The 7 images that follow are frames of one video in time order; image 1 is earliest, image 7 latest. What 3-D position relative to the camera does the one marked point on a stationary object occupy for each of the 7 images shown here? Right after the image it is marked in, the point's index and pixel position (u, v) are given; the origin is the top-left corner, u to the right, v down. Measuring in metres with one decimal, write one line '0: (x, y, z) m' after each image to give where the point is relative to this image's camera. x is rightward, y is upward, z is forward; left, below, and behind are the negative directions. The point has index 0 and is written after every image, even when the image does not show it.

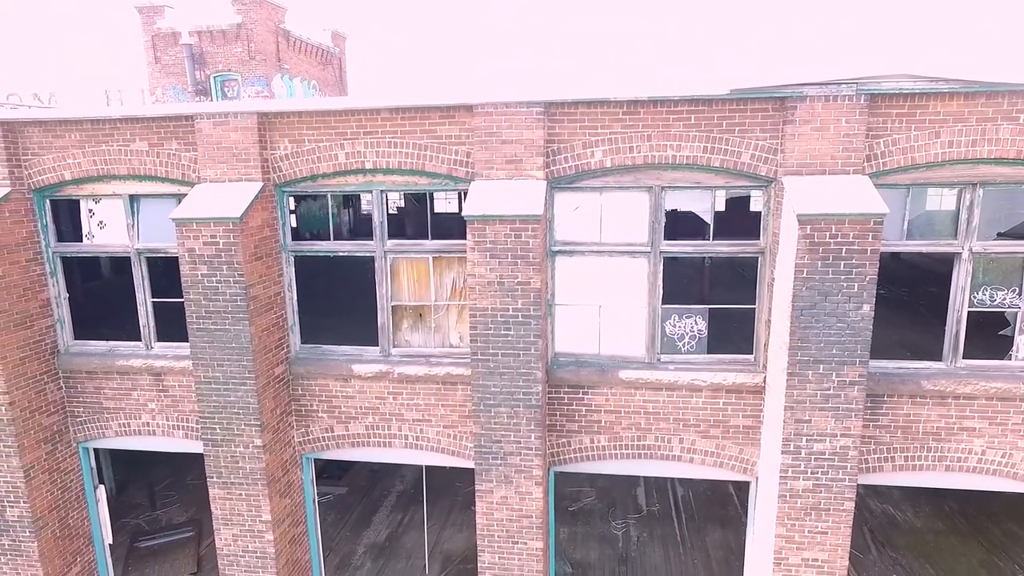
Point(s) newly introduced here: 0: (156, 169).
0: (-3.8, +1.3, +6.5) m
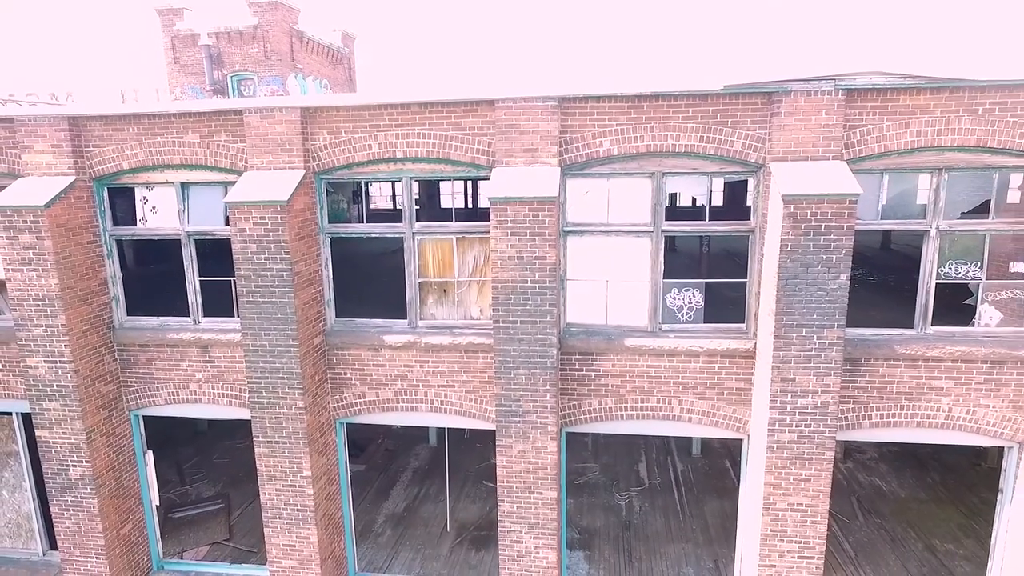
0: (-3.7, +1.5, +7.2) m
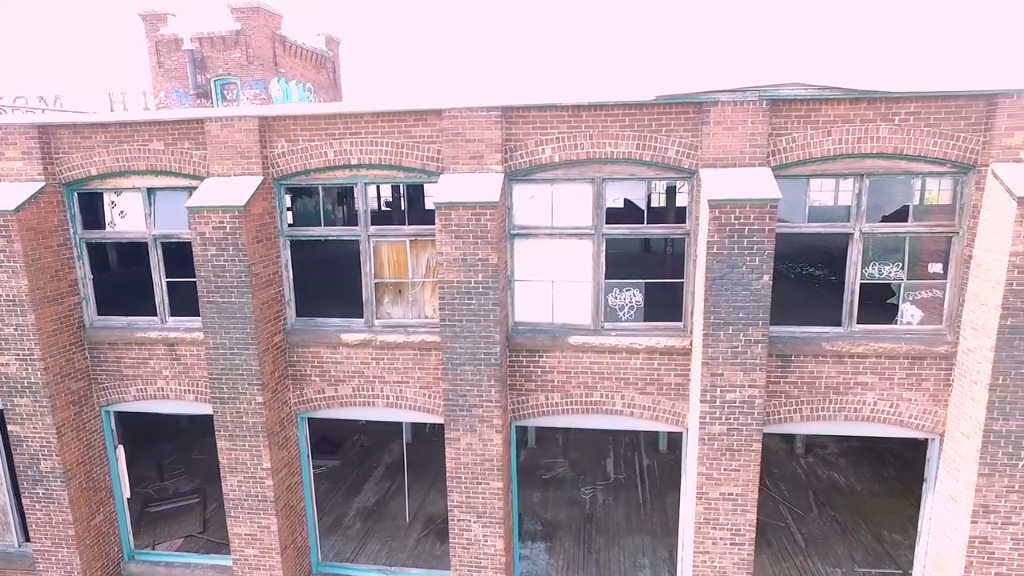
0: (-4.3, +1.5, +7.5) m
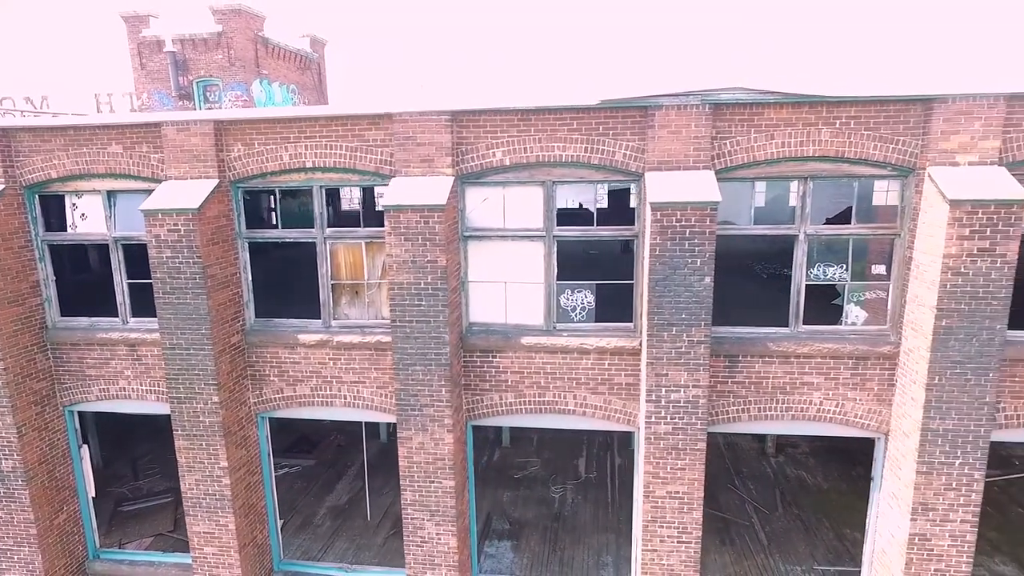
0: (-4.9, +1.5, +7.6) m
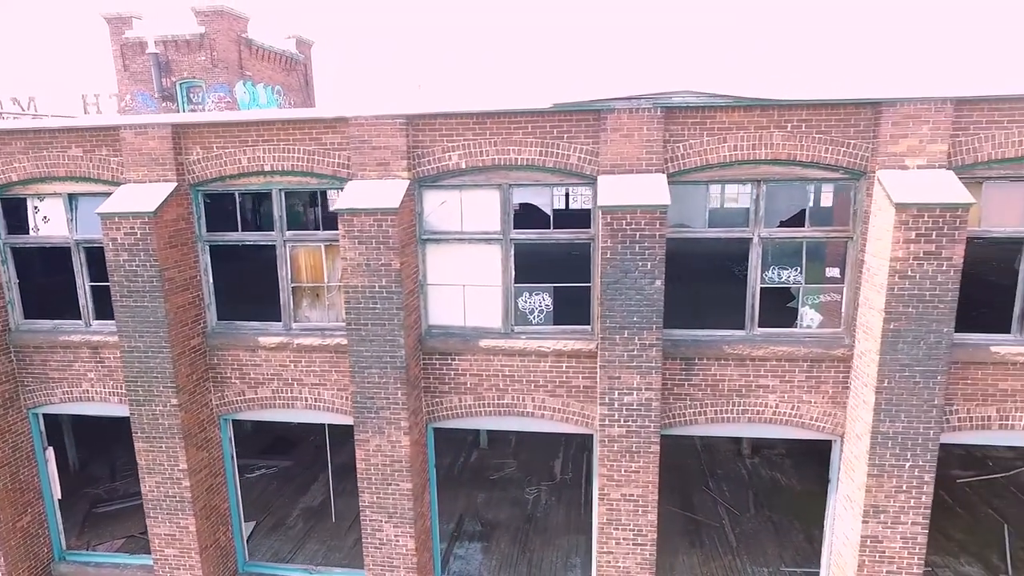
0: (-5.4, +1.5, +7.7) m
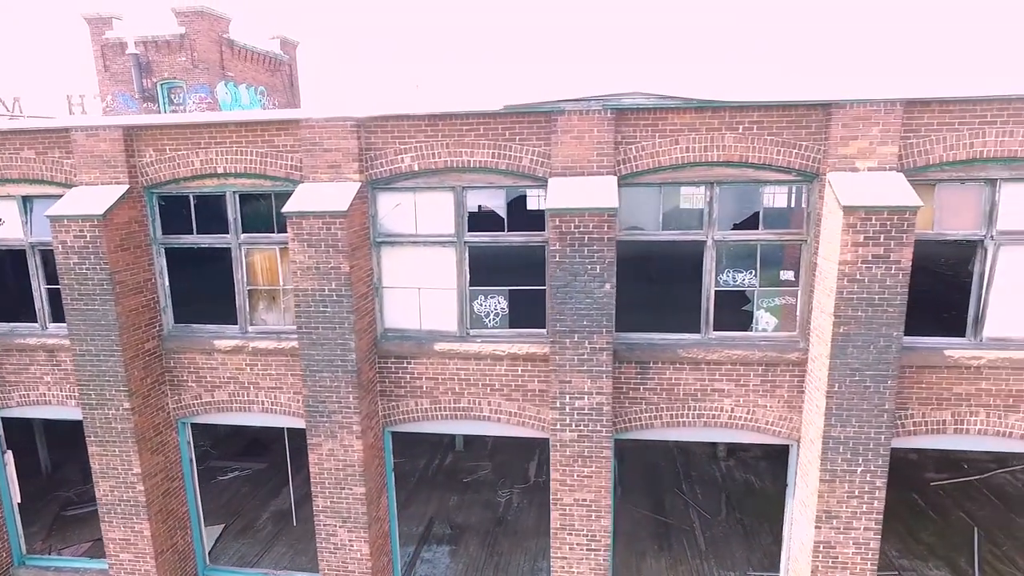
0: (-5.9, +1.4, +7.6) m
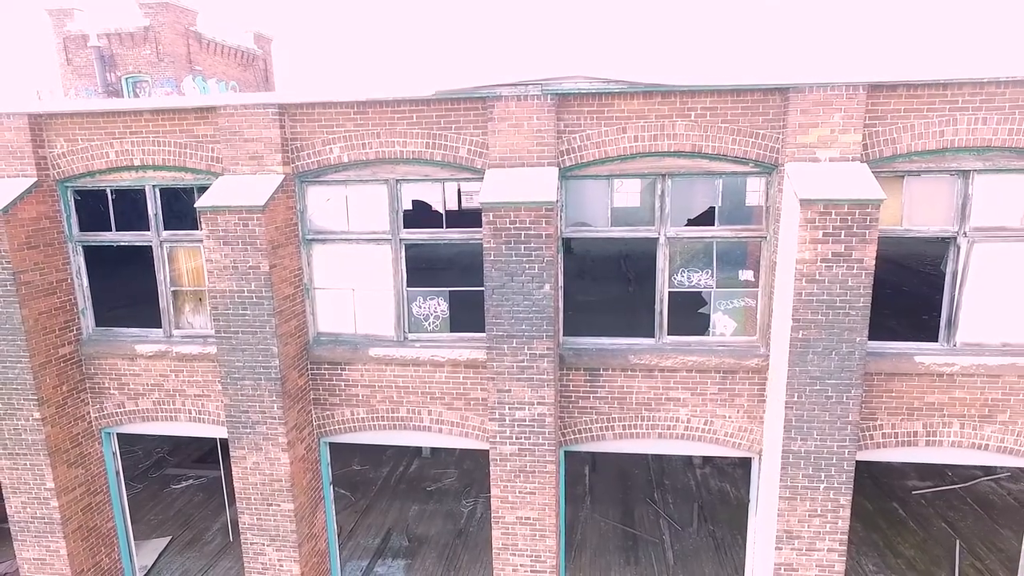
0: (-6.6, +1.4, +7.0) m
